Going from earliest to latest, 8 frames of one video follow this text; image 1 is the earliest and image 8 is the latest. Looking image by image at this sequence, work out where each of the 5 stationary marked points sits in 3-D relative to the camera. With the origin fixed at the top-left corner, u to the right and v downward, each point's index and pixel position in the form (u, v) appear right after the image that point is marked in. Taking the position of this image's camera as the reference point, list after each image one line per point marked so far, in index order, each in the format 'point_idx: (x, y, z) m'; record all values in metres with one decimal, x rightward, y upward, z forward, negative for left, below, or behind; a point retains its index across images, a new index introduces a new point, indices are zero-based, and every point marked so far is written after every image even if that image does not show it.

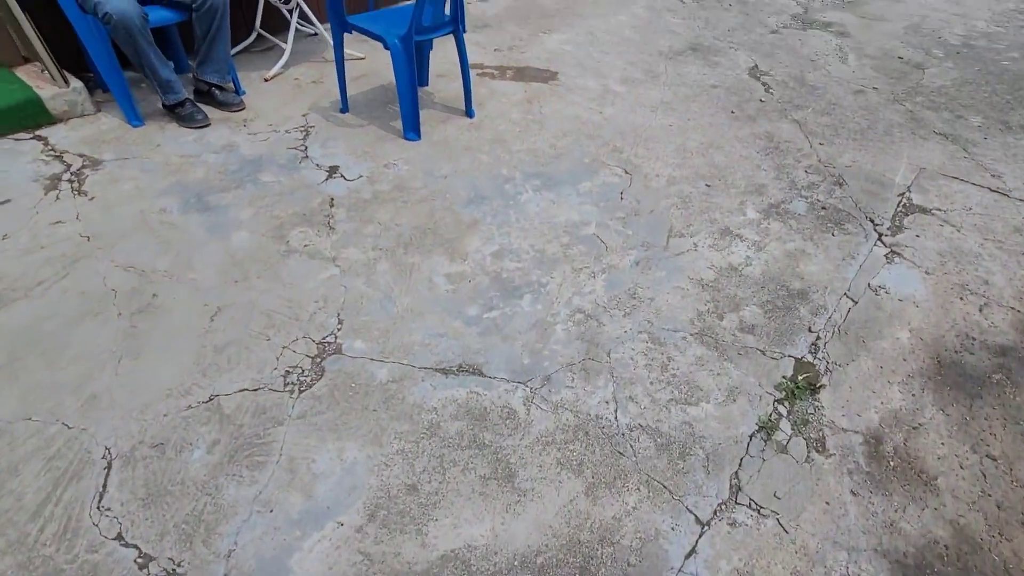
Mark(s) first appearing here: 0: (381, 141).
0: (-0.7, +0.8, +2.6) m
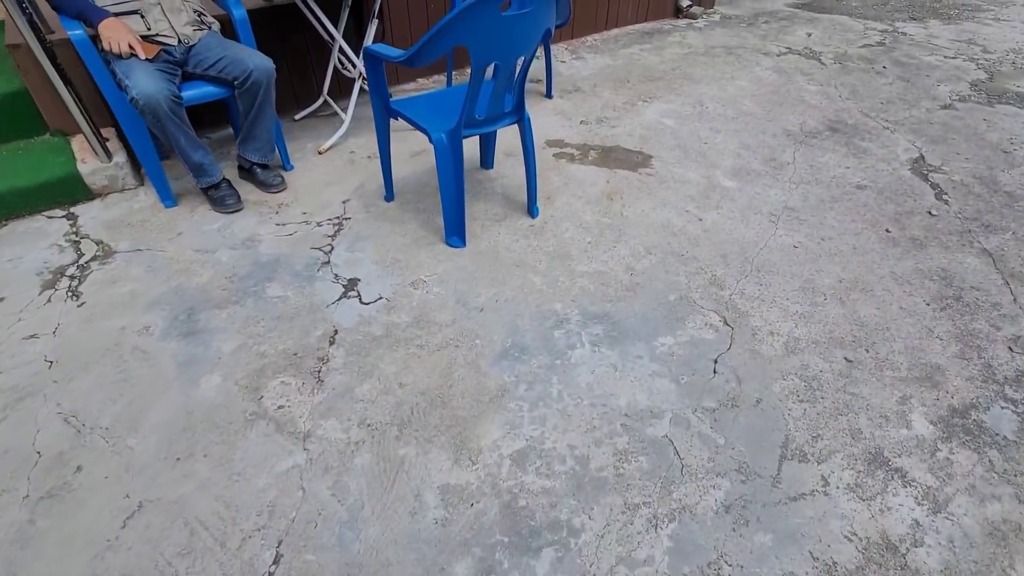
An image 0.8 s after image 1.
0: (-0.4, +0.2, +2.1) m
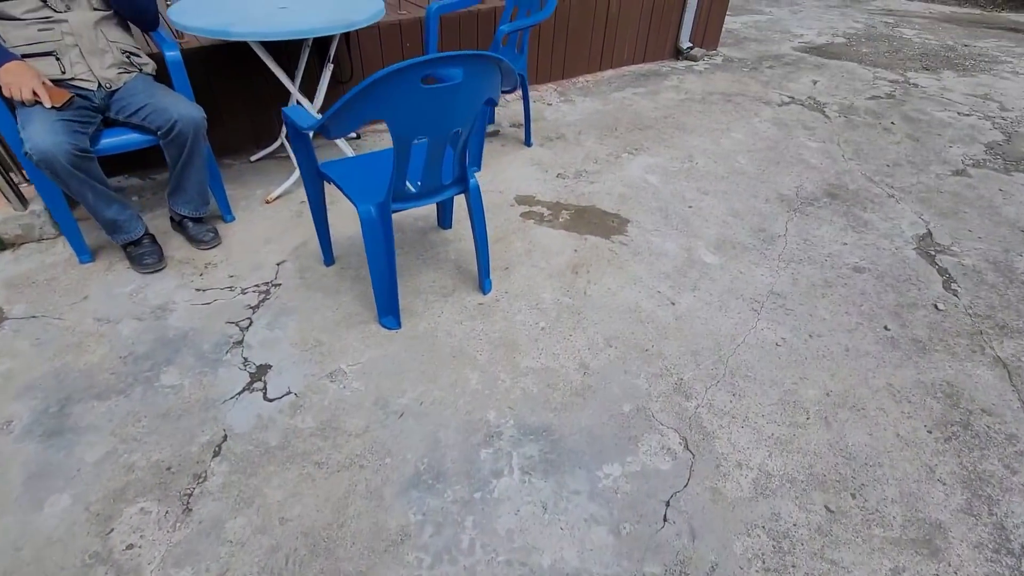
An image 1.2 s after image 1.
0: (-0.6, -0.1, +1.9) m
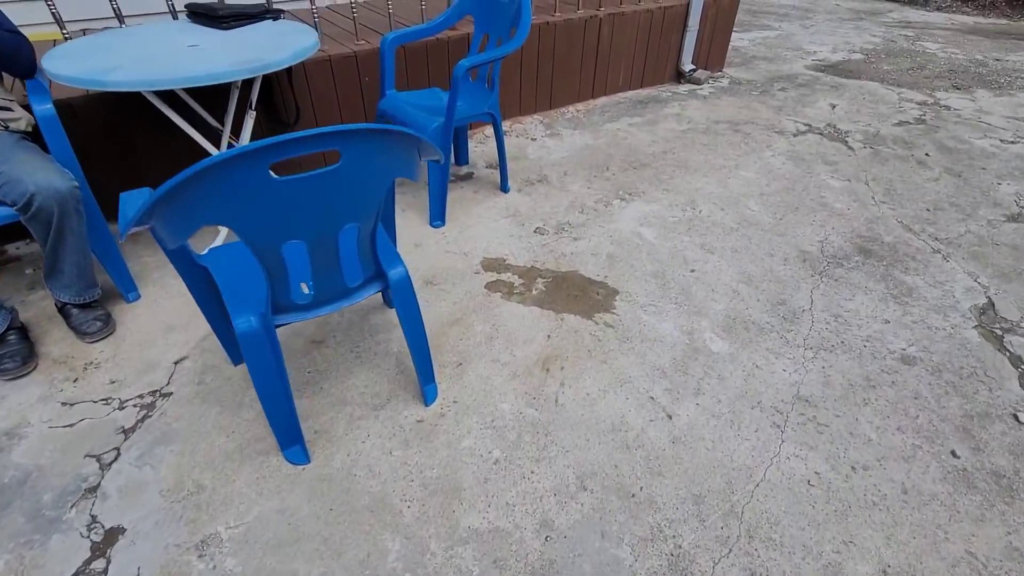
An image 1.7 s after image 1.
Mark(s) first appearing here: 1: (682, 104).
0: (-0.8, -0.5, +1.4) m
1: (+1.4, +1.5, +3.9) m
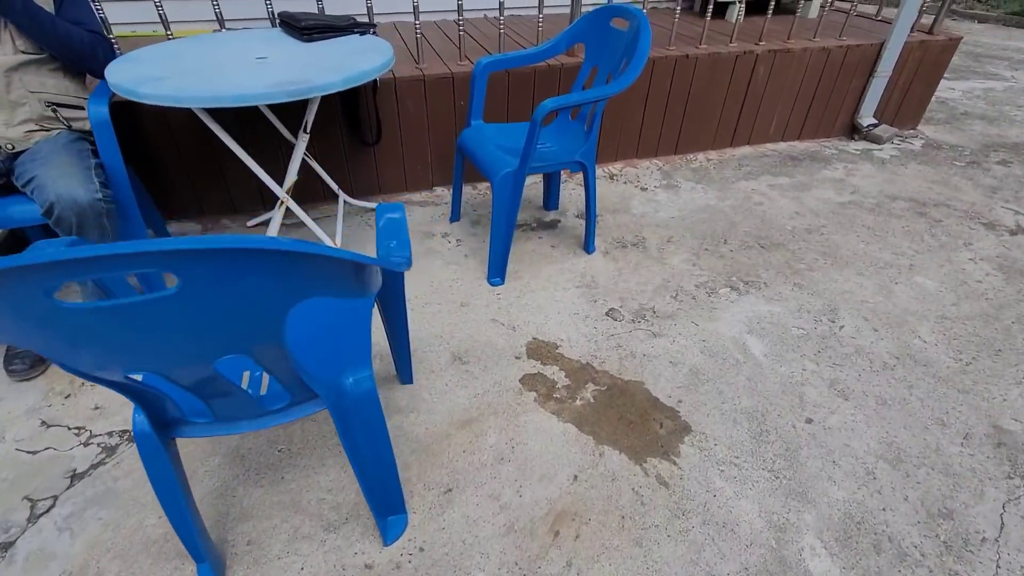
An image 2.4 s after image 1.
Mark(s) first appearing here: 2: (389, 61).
0: (-0.9, -0.7, +1.2) m
1: (+2.1, +0.8, +3.1) m
2: (-0.5, +0.8, +1.8) m
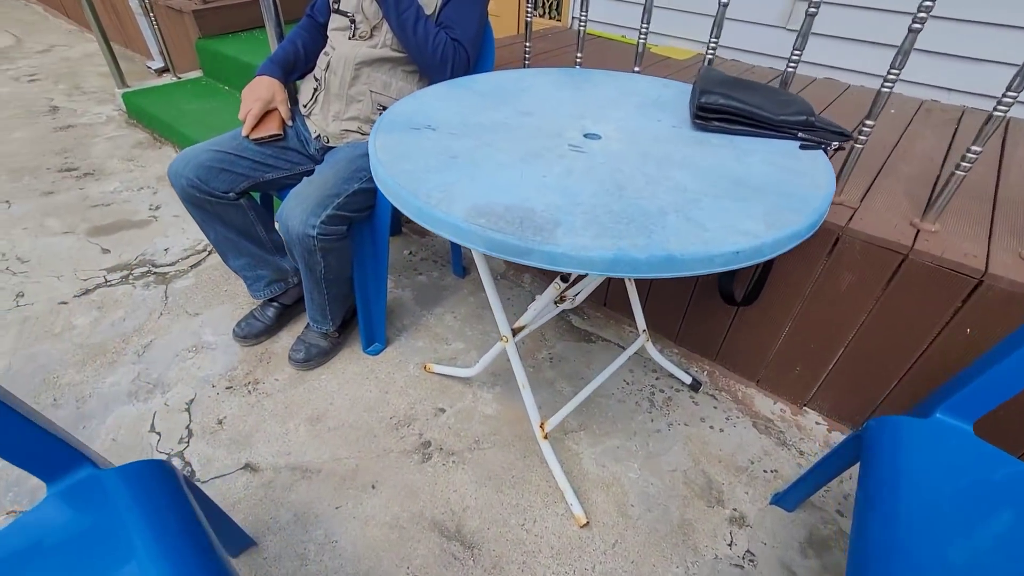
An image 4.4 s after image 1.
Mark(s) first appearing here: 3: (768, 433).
0: (-1.0, -0.8, +0.9) m
1: (+2.6, -1.7, 0.0) m
2: (+0.4, +0.1, +0.8) m
3: (+0.8, -0.4, +1.5) m
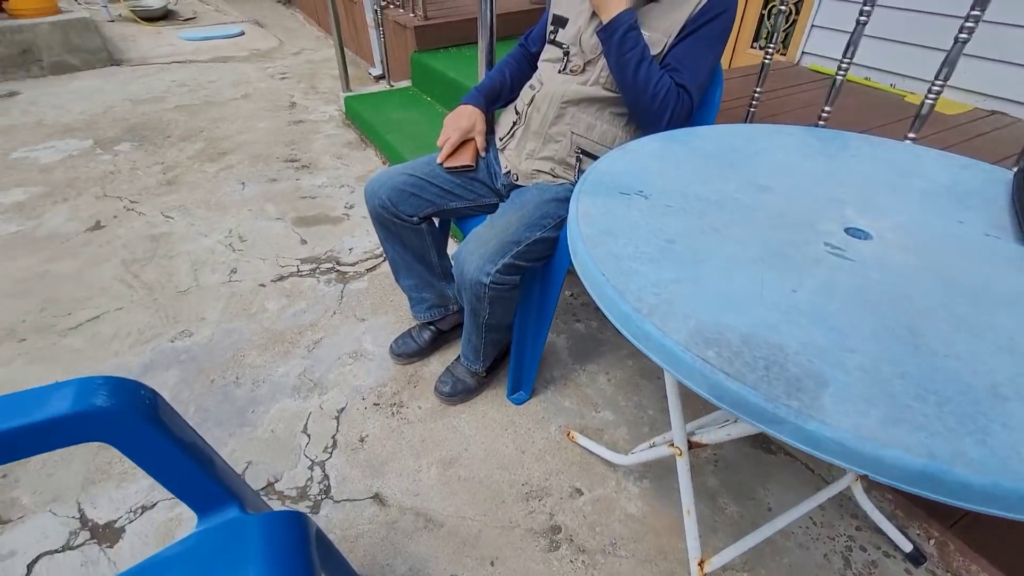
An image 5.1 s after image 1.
0: (-0.8, -0.8, +1.0) m
1: (+2.2, -2.3, -0.9) m
2: (+0.7, -0.2, +0.4) m
3: (+1.1, -0.8, +1.0) m
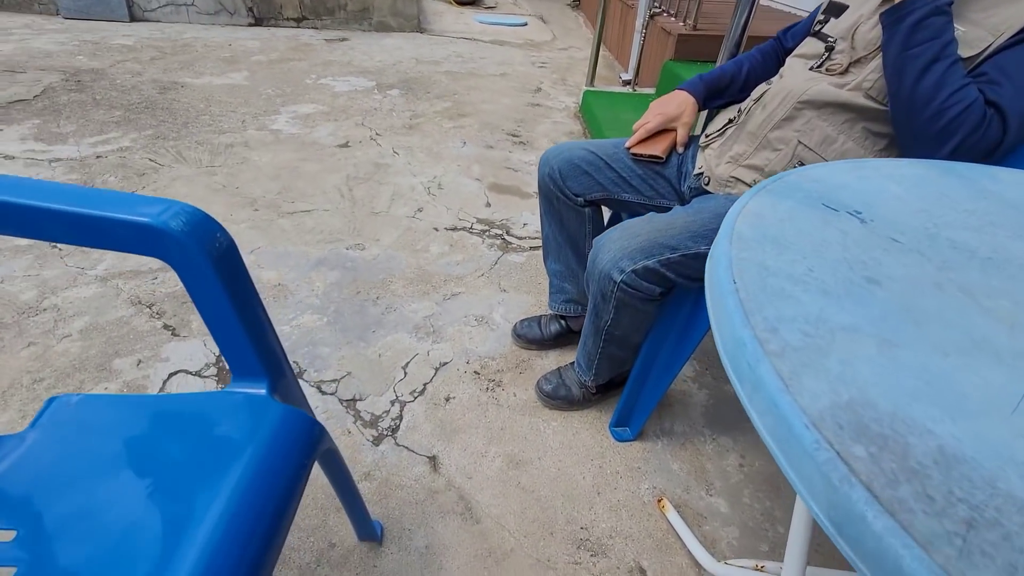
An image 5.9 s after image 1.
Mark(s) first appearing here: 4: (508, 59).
0: (-0.8, -0.5, +1.1) m
1: (+0.6, -2.7, -1.7) m
2: (+0.5, -0.3, 0.0) m
3: (+0.9, -1.1, +0.4) m
4: (0.0, +2.2, +4.8) m
